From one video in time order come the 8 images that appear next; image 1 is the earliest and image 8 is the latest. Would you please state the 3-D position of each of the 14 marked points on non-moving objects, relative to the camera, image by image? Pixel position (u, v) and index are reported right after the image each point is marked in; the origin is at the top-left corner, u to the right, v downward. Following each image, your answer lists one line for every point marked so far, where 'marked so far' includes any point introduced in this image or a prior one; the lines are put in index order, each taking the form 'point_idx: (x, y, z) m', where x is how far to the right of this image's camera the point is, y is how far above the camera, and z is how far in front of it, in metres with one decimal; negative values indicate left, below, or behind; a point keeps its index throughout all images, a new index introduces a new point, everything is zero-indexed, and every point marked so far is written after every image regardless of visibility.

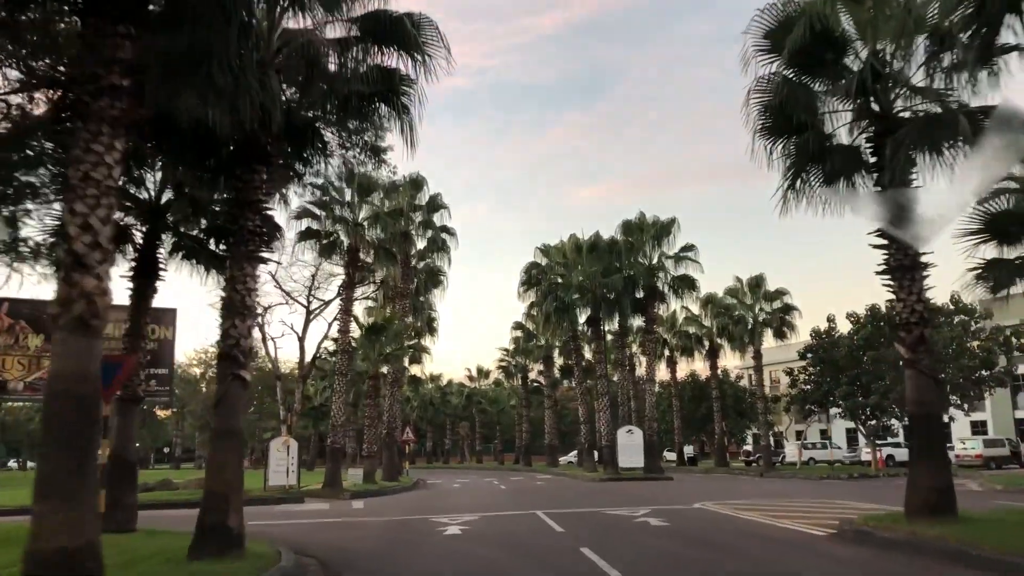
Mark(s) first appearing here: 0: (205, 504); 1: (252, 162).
0: (-3.5, -2.4, +10.3) m
1: (-3.2, +1.5, +11.1) m
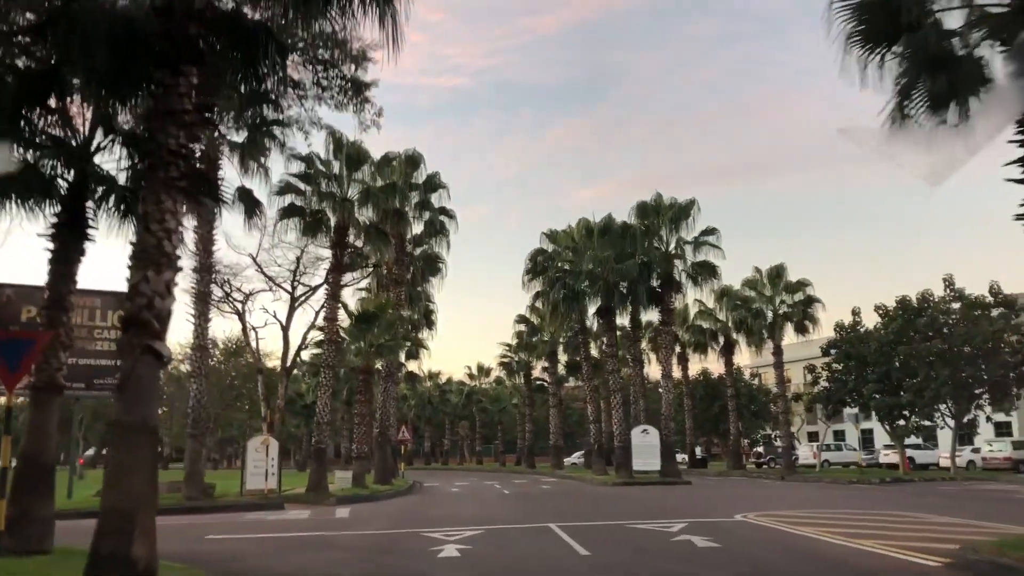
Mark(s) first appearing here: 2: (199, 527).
0: (-3.3, -1.9, +7.4) m
1: (-3.0, +2.0, +8.2) m
2: (-6.6, -5.0, +19.0) m
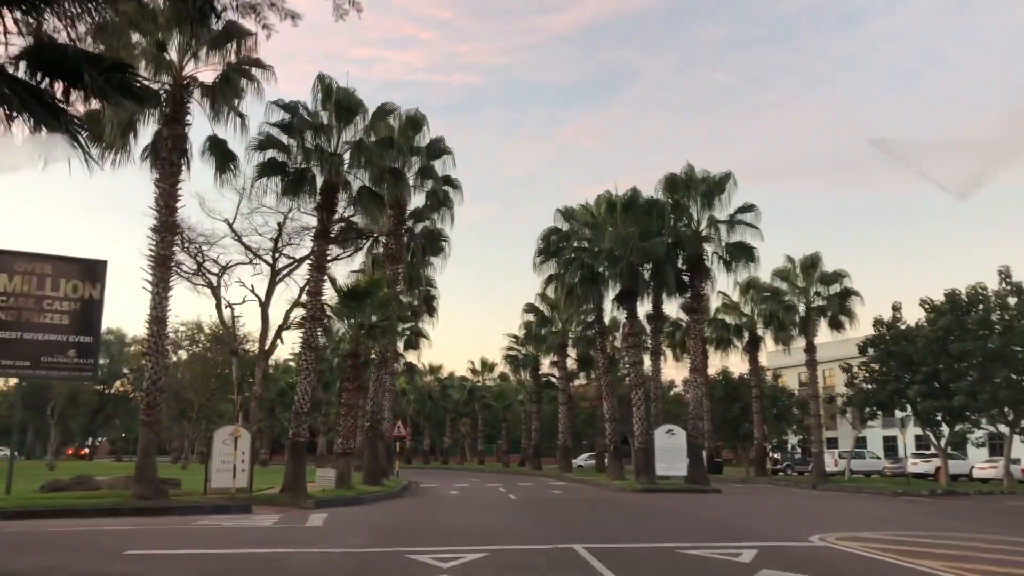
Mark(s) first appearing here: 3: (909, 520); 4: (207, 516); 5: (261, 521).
0: (-3.2, -1.2, +3.8) m
1: (-2.8, +2.8, +4.6) m
2: (-6.4, -4.2, +15.4) m
3: (+8.7, -5.0, +19.9) m
4: (-6.4, -4.8, +19.2) m
5: (-5.0, -4.7, +18.3) m
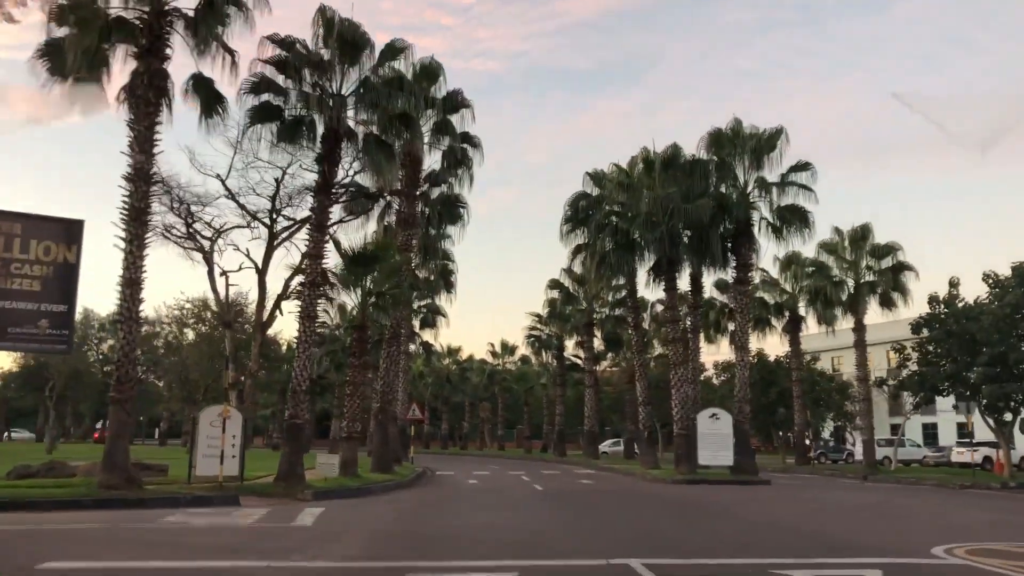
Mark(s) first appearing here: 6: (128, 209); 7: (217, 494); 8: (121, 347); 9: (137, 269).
0: (-3.0, -0.6, +1.0) m
1: (-2.5, +3.4, +1.7) m
2: (-6.0, -3.5, +12.7) m
3: (+9.2, -4.3, +16.9) m
4: (-5.9, -4.0, +16.5) m
5: (-4.5, -3.9, +15.6) m
6: (-7.6, +1.6, +18.2) m
7: (-5.9, -4.1, +18.4) m
8: (-7.6, -1.2, +17.7) m
9: (-7.4, +0.4, +18.0) m
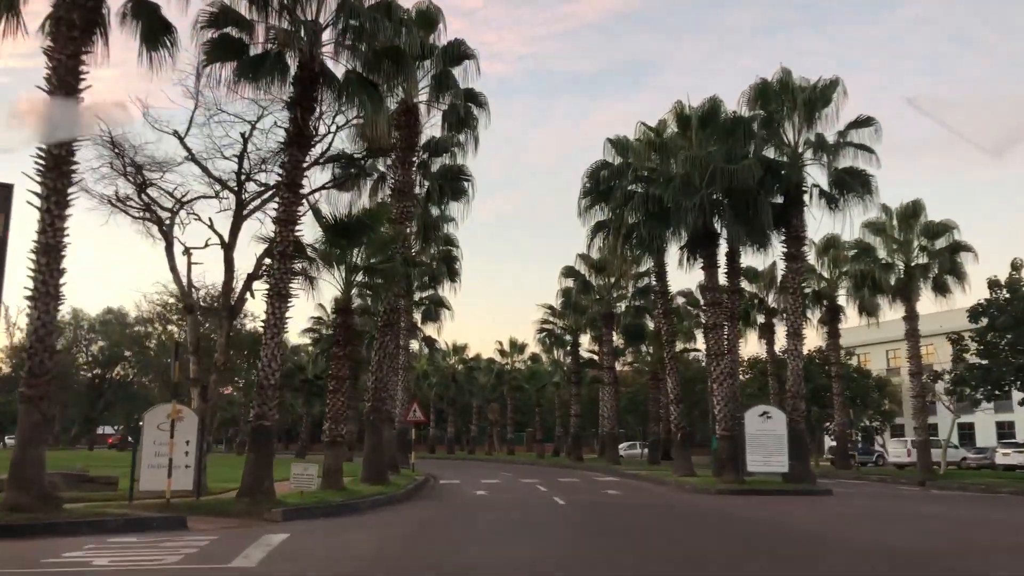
0: (-2.8, 0.0, -2.8) m
1: (-2.4, +3.9, -2.0) m
2: (-5.7, -3.0, +9.0) m
3: (+9.5, -3.6, +13.1) m
4: (-5.6, -3.5, +12.8) m
5: (-4.3, -3.4, +11.9) m
6: (-7.4, +2.1, +14.6) m
7: (-5.6, -3.6, +14.7) m
8: (-7.3, -0.7, +14.0) m
9: (-7.1, +0.9, +14.3) m
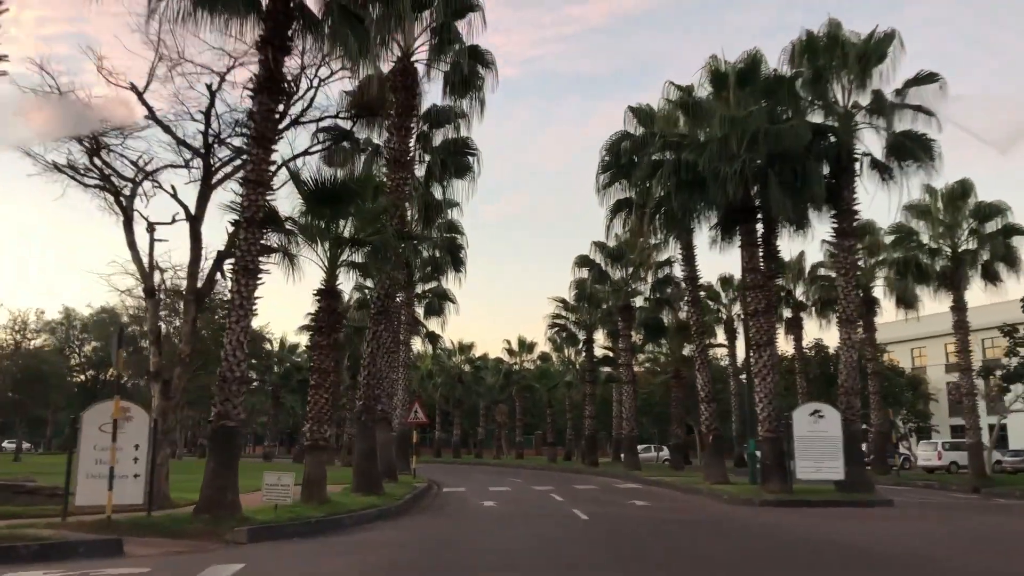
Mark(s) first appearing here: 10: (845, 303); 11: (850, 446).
0: (-2.8, +0.4, -5.5) m
1: (-2.4, +4.4, -4.7) m
2: (-5.6, -2.5, +6.2) m
3: (+9.7, -3.2, +10.2) m
4: (-5.4, -3.1, +10.0) m
5: (-4.1, -2.9, +9.1) m
6: (-7.2, +2.4, +11.8) m
7: (-5.4, -3.2, +11.9) m
8: (-7.1, -0.3, +11.3) m
9: (-6.9, +1.3, +11.6) m
10: (+7.3, -0.3, +20.0) m
11: (+7.0, -3.3, +18.9) m
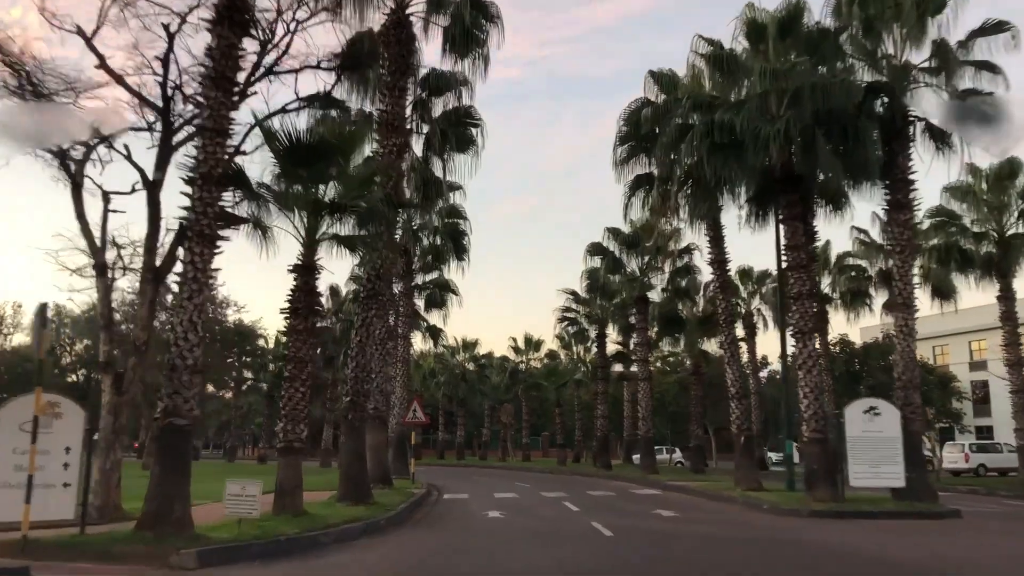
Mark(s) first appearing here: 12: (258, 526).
0: (-2.8, +0.8, -7.9) m
1: (-2.4, +4.8, -7.1) m
2: (-5.5, -2.1, +3.8) m
3: (+9.8, -2.8, +7.7) m
4: (-5.3, -2.7, +7.7) m
5: (-4.0, -2.6, +6.7) m
6: (-7.1, +2.8, +9.5) m
7: (-5.3, -2.8, +9.5) m
8: (-7.0, +0.1, +8.9) m
9: (-6.8, +1.7, +9.3) m
10: (+7.4, +0.1, +17.5) m
11: (+7.1, -2.9, +16.5) m
12: (-3.4, -3.1, +12.1) m
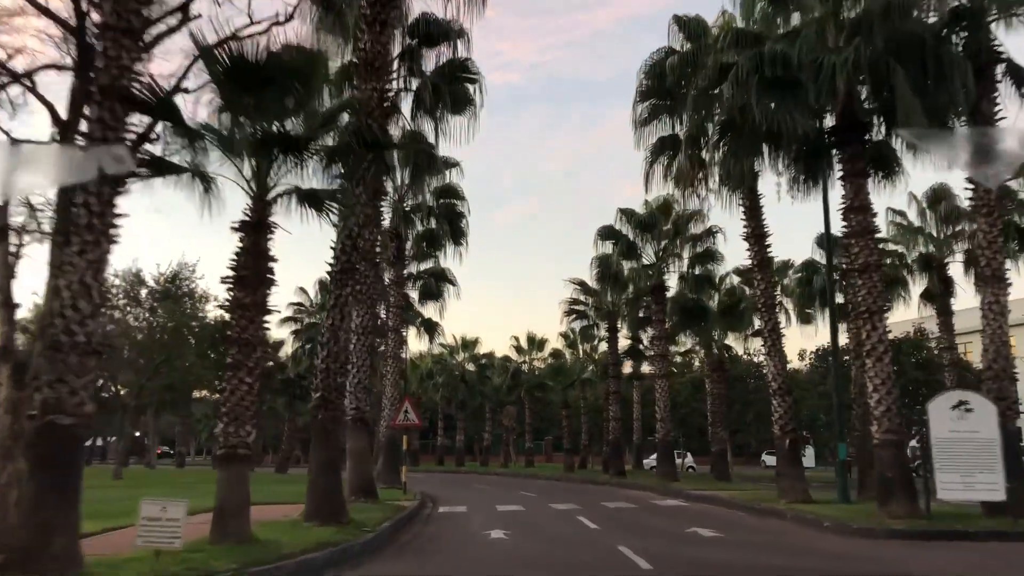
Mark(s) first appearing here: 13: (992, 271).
0: (-2.7, +1.4, -10.9) m
1: (-2.3, +5.4, -10.1) m
2: (-5.4, -1.7, +0.8) m
3: (+9.9, -2.3, +4.7) m
4: (-5.2, -2.2, +4.6) m
5: (-3.9, -2.1, +3.7) m
6: (-7.0, +3.3, +6.5) m
7: (-5.2, -2.4, +6.5) m
8: (-6.9, +0.6, +5.9) m
9: (-6.8, +2.1, +6.3) m
10: (+7.5, +0.5, +14.5) m
11: (+7.2, -2.4, +13.5) m
12: (-3.3, -2.7, +9.0) m
13: (+7.5, +0.2, +14.3) m
